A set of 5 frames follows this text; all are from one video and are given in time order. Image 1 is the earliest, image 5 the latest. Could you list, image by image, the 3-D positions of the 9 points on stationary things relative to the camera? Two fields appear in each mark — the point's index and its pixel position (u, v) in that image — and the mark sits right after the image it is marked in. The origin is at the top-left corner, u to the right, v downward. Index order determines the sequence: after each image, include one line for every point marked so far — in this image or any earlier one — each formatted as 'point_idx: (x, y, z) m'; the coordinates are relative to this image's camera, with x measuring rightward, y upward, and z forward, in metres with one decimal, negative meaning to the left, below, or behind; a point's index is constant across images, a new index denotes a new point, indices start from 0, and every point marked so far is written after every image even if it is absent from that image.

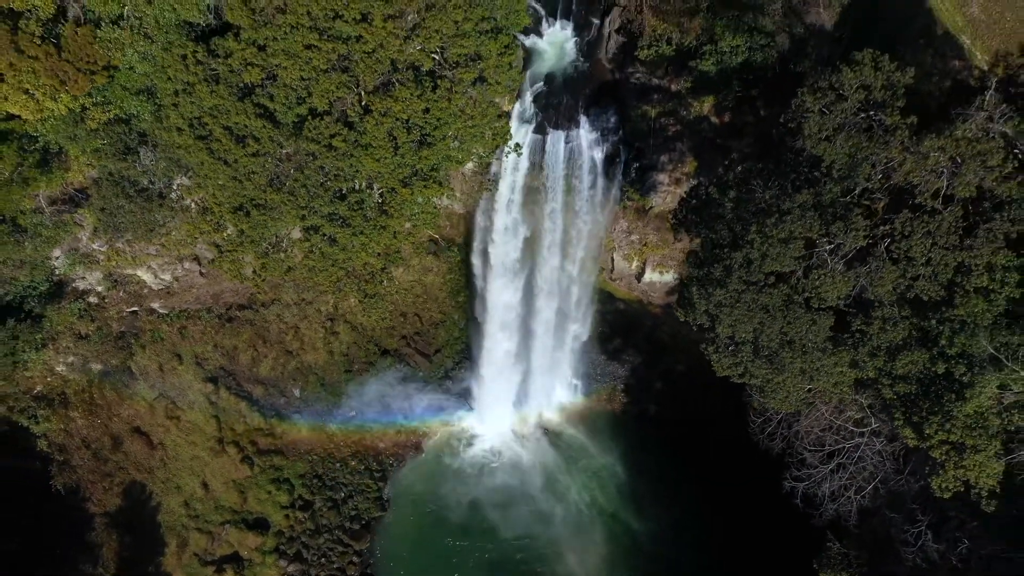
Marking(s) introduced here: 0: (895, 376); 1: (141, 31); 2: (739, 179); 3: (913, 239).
0: (+11.2, -2.6, +16.9) m
1: (-12.5, +8.8, +19.3) m
2: (+7.5, +3.4, +19.0) m
3: (+10.5, +1.2, +15.1) m
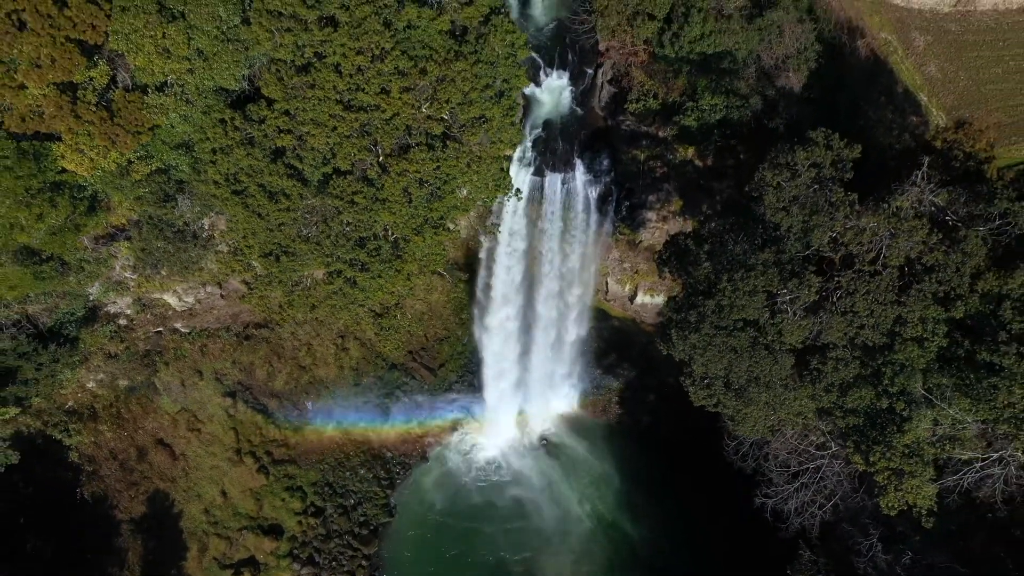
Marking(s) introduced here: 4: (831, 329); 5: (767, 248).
0: (+11.2, -4.1, +19.3) m
1: (-12.5, +7.3, +21.7) m
2: (+7.5, +2.0, +21.4) m
3: (+10.5, -0.3, +17.6) m
4: (+10.1, -1.3, +18.2) m
5: (+8.3, +1.3, +18.6) m
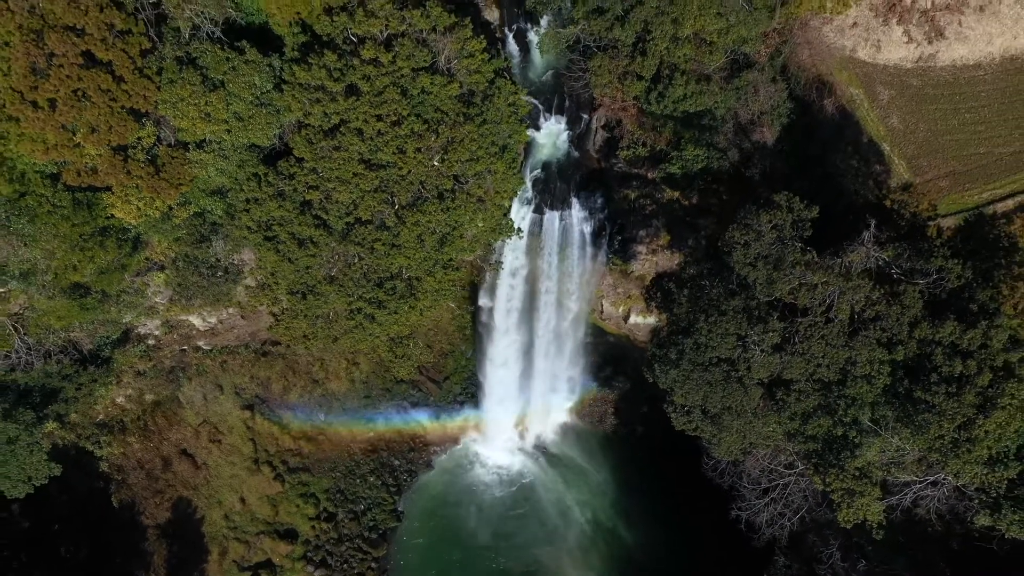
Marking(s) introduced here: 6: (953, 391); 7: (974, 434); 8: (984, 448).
0: (+11.3, -5.6, +21.9) m
1: (-12.4, +5.8, +24.4) m
2: (+7.6, +0.4, +24.0) m
3: (+10.6, -1.8, +20.2) m
4: (+10.2, -2.9, +20.8) m
5: (+8.3, -0.3, +21.3) m
6: (+14.4, -3.4, +18.8) m
7: (+15.0, -4.8, +18.6) m
8: (+15.4, -5.2, +18.7) m
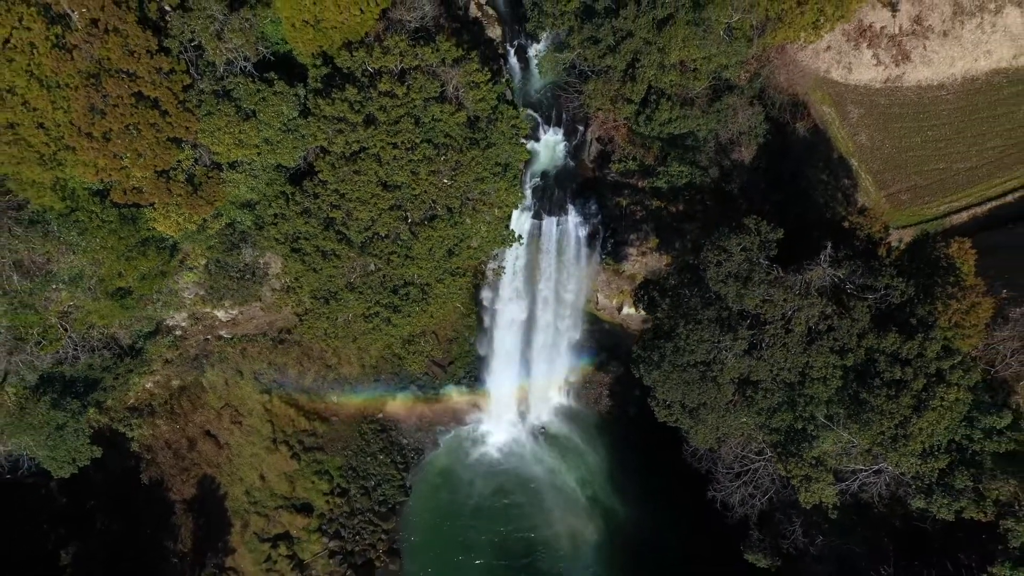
0: (+11.4, -6.1, +25.1) m
1: (-12.3, +5.4, +27.1) m
2: (+7.7, 0.0, +26.9) m
3: (+10.7, -2.4, +23.2) m
4: (+10.2, -3.4, +23.8) m
5: (+8.4, -0.8, +24.2) m
6: (+14.5, -4.0, +21.8) m
7: (+15.0, -5.4, +21.7) m
8: (+15.4, -5.8, +21.8) m
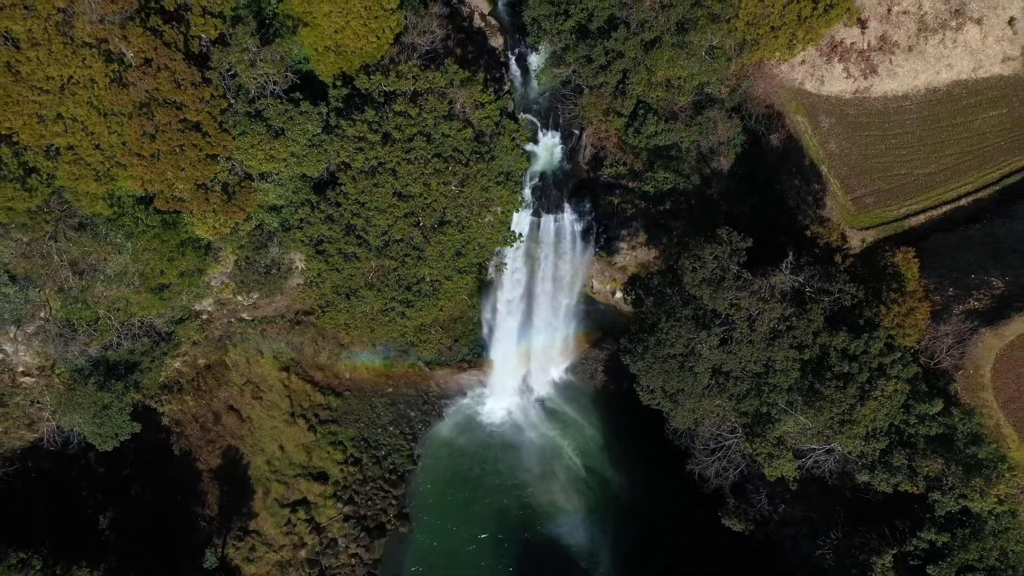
0: (+11.5, -6.1, +28.7) m
1: (-12.2, +5.5, +30.1) m
2: (+7.7, +0.1, +30.2) m
3: (+10.8, -2.5, +26.6) m
4: (+10.3, -3.5, +27.3) m
5: (+8.5, -0.8, +27.5) m
6: (+14.6, -4.2, +25.4) m
7: (+15.1, -5.6, +25.3) m
8: (+15.5, -6.0, +25.4) m
